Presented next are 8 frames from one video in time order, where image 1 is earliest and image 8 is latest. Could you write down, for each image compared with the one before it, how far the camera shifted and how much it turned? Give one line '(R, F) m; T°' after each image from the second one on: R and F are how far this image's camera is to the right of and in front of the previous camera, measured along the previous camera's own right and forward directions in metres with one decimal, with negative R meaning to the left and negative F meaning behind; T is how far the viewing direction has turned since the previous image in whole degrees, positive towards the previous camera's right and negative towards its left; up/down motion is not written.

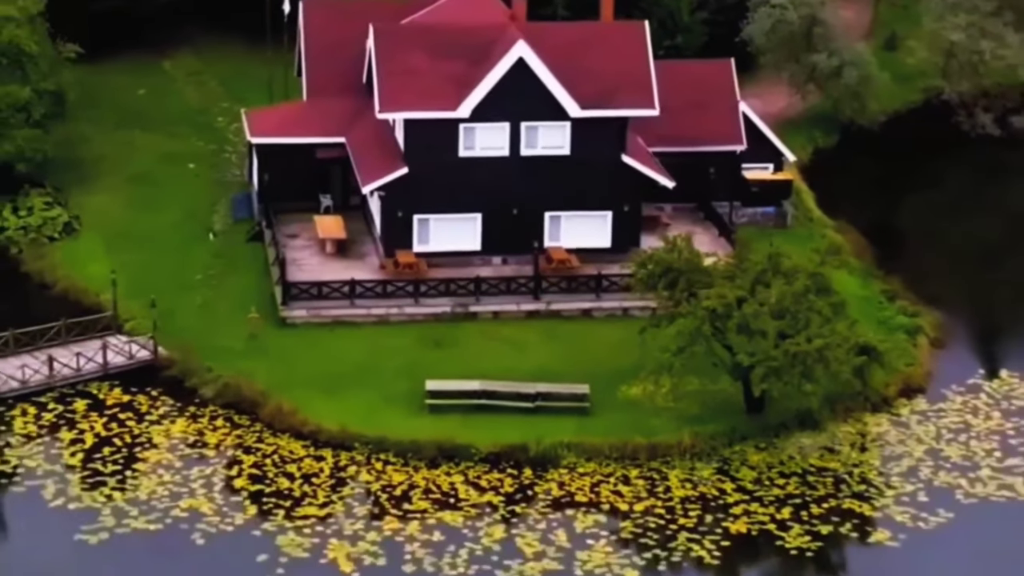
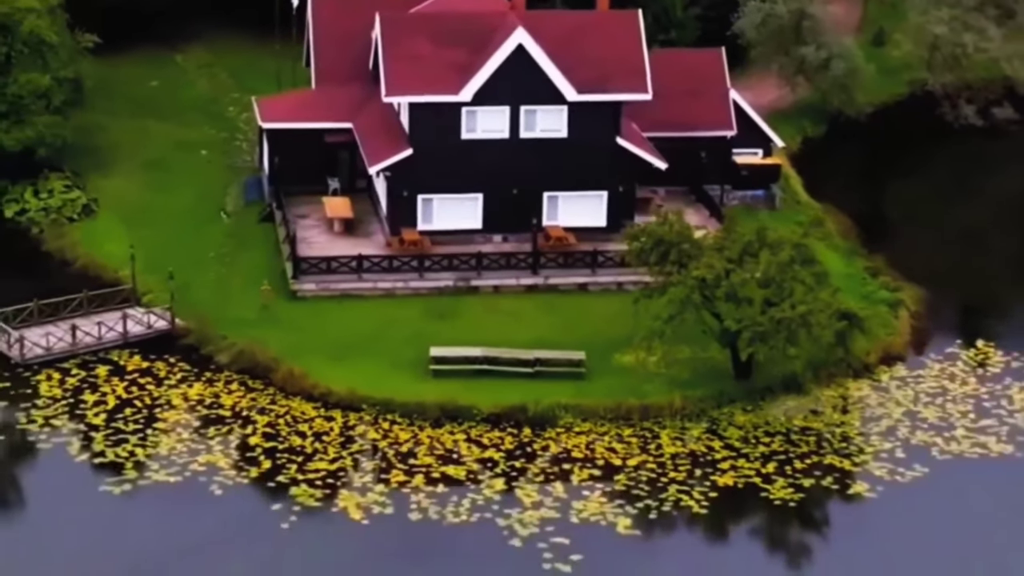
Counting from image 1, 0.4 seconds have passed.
(0.0, -1.4) m; 0°
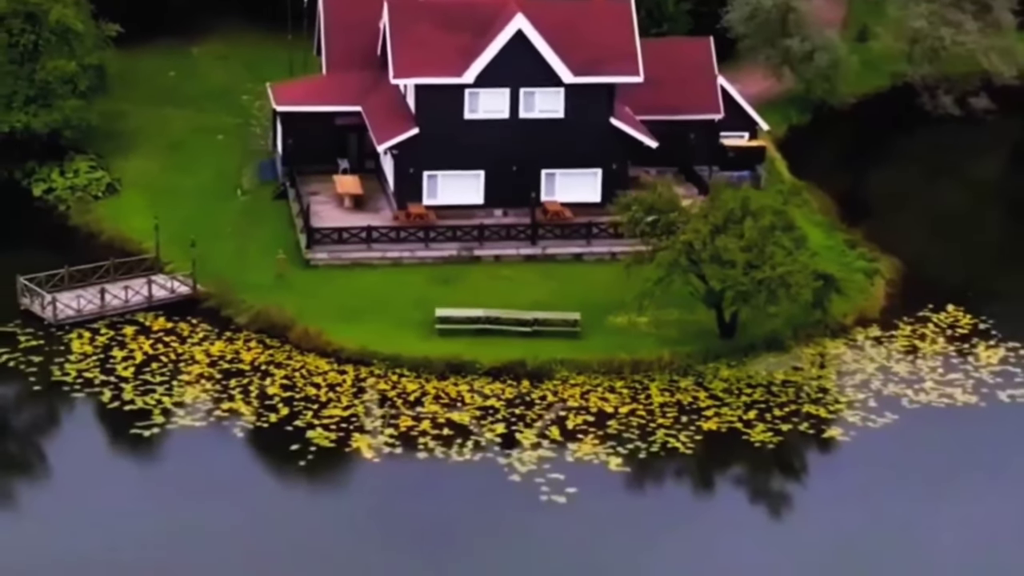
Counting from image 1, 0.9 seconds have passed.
(0.0, -2.0) m; 0°
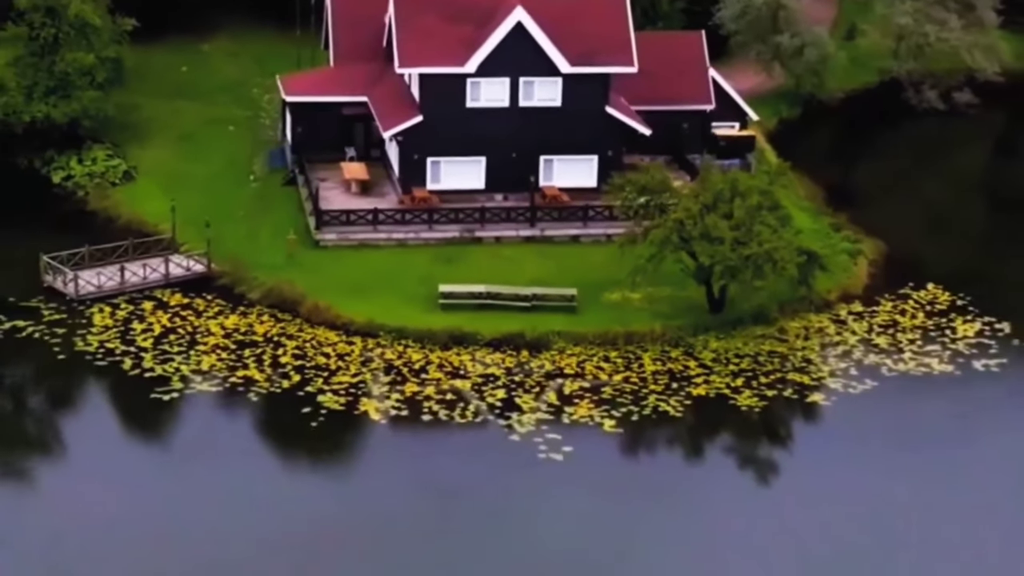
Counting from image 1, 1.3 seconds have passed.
(0.0, -1.6) m; 0°
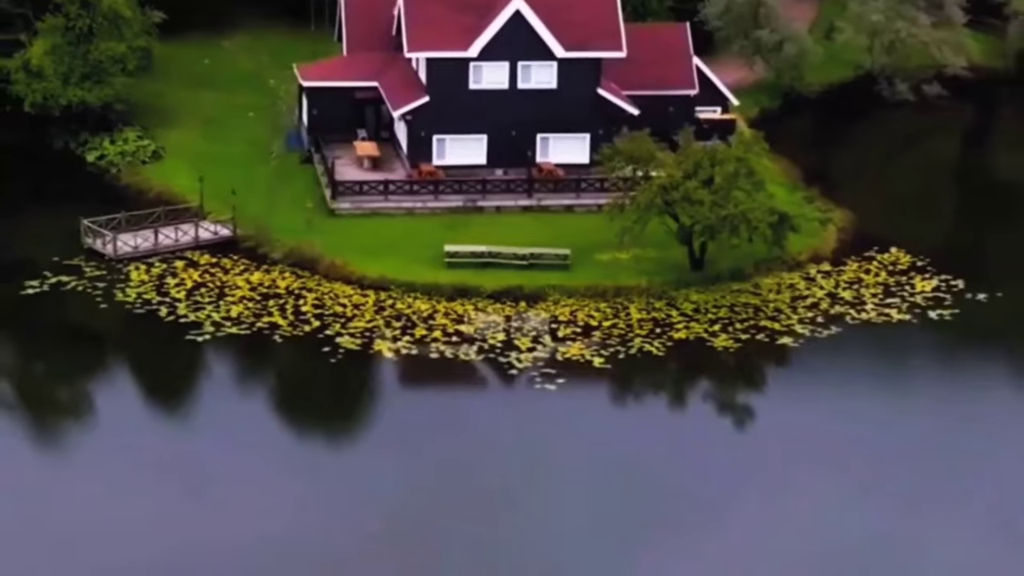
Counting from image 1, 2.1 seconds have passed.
(0.0, -3.1) m; 0°
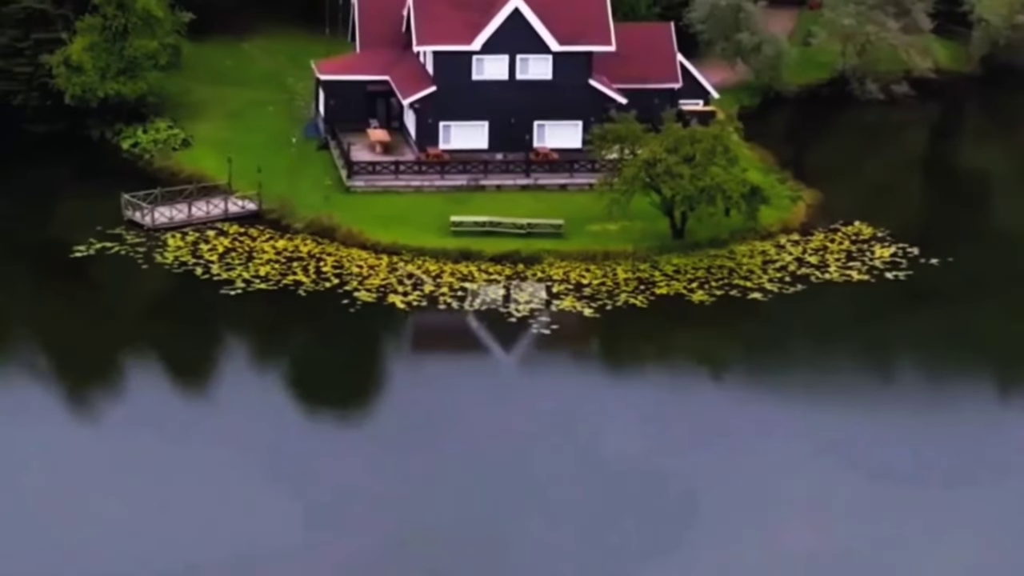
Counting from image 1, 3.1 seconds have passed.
(0.0, -3.7) m; 0°
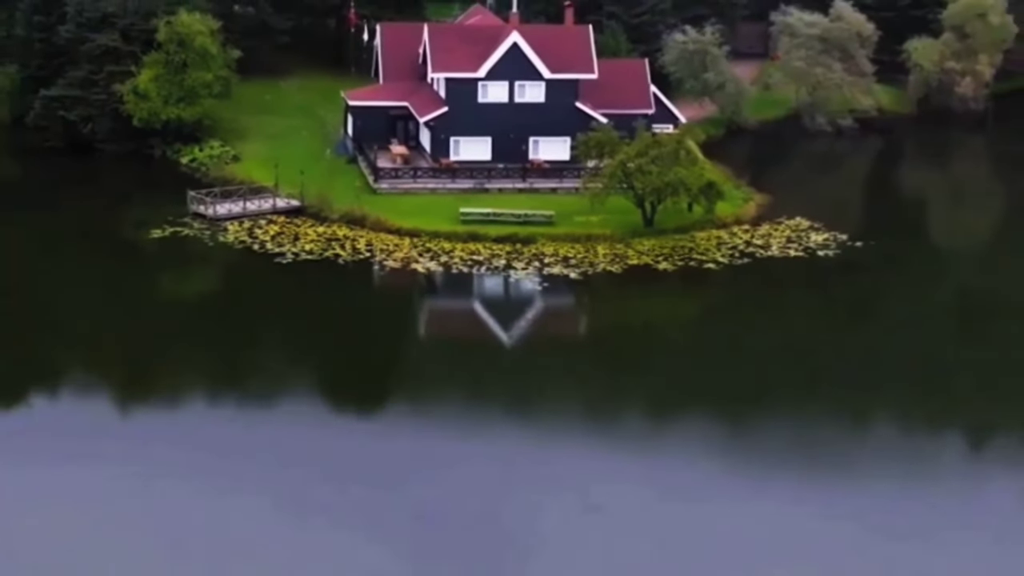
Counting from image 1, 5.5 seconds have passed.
(-0.1, -8.0) m; 0°
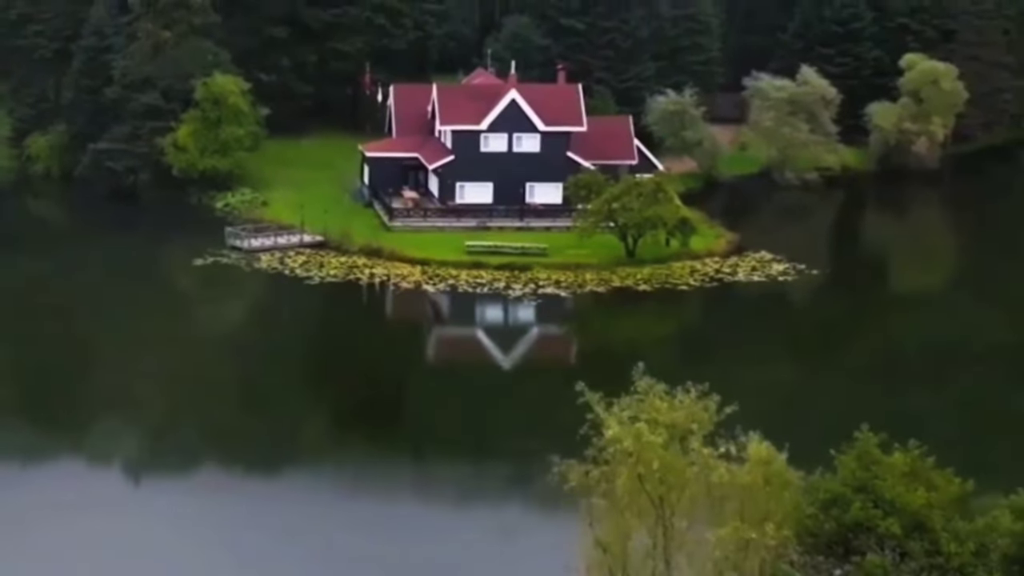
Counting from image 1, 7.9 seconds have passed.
(0.0, -6.2) m; 0°
